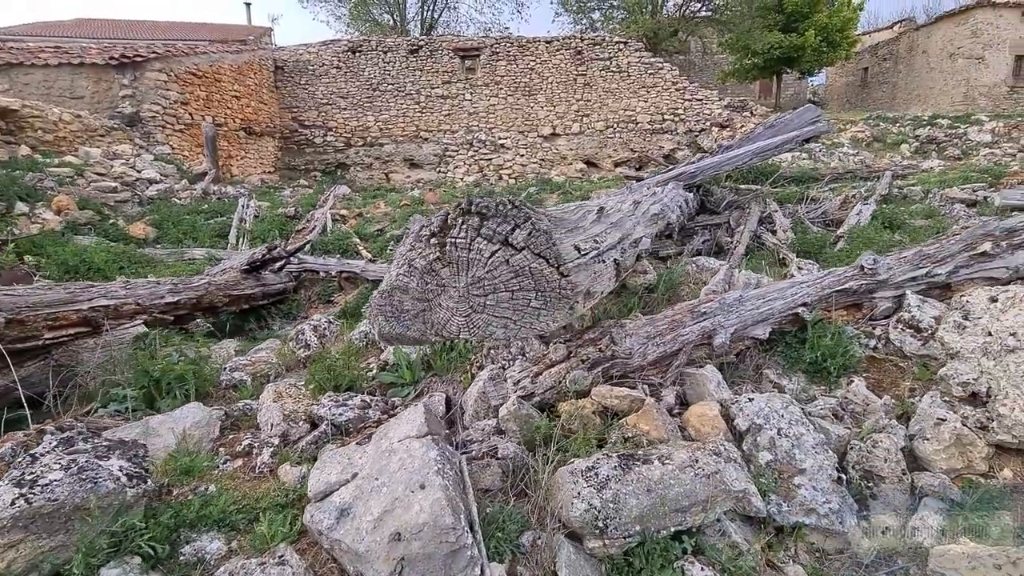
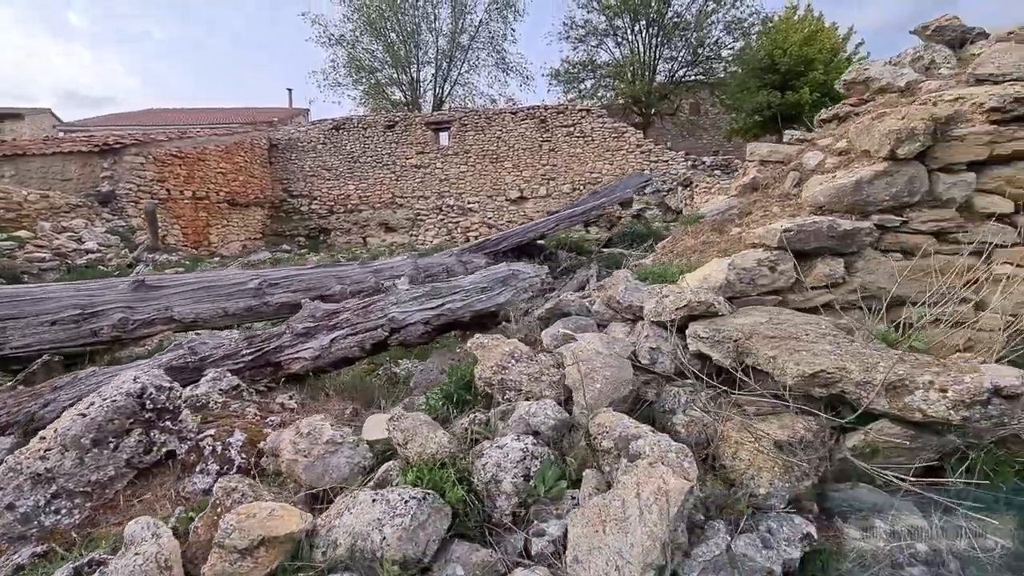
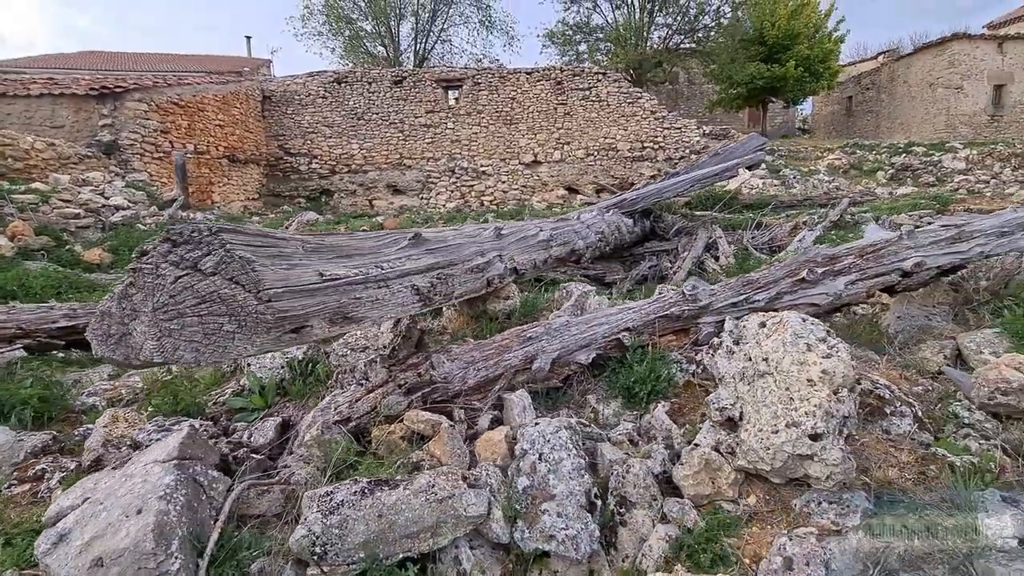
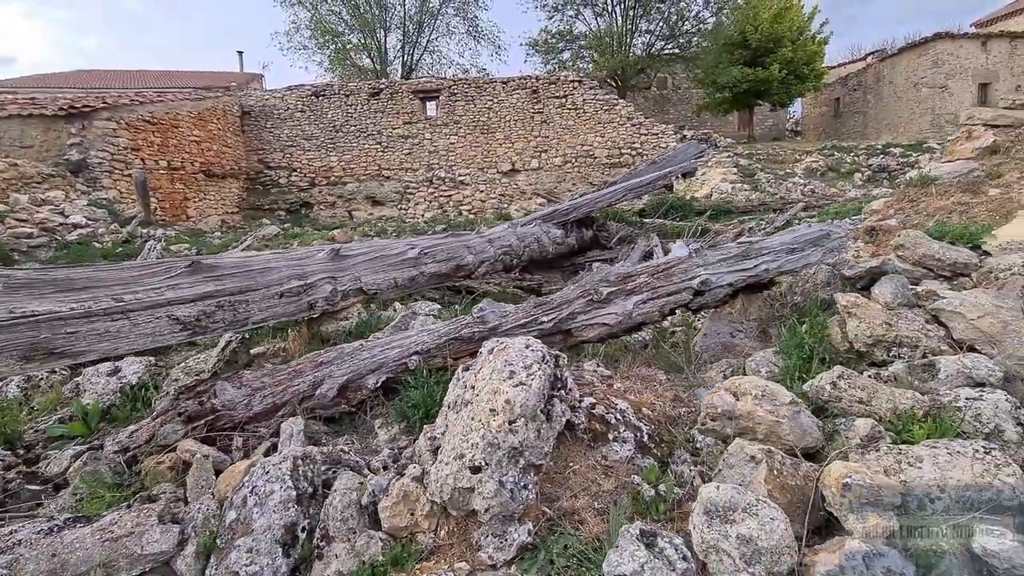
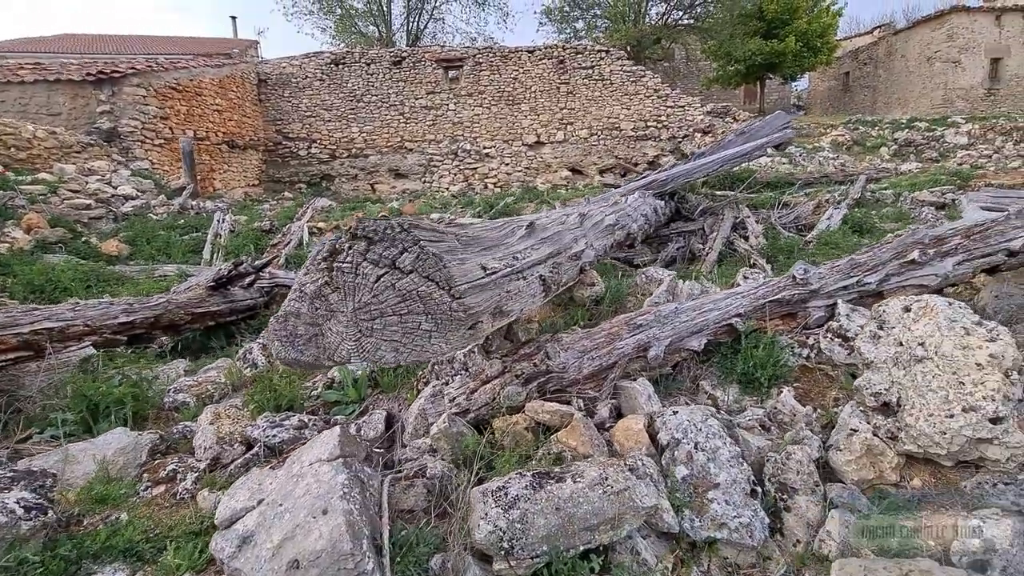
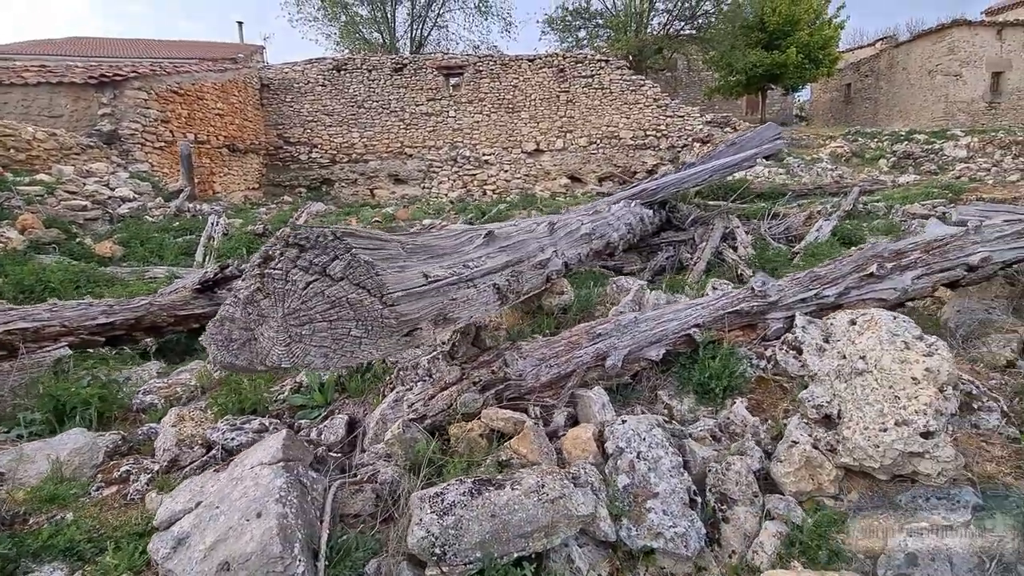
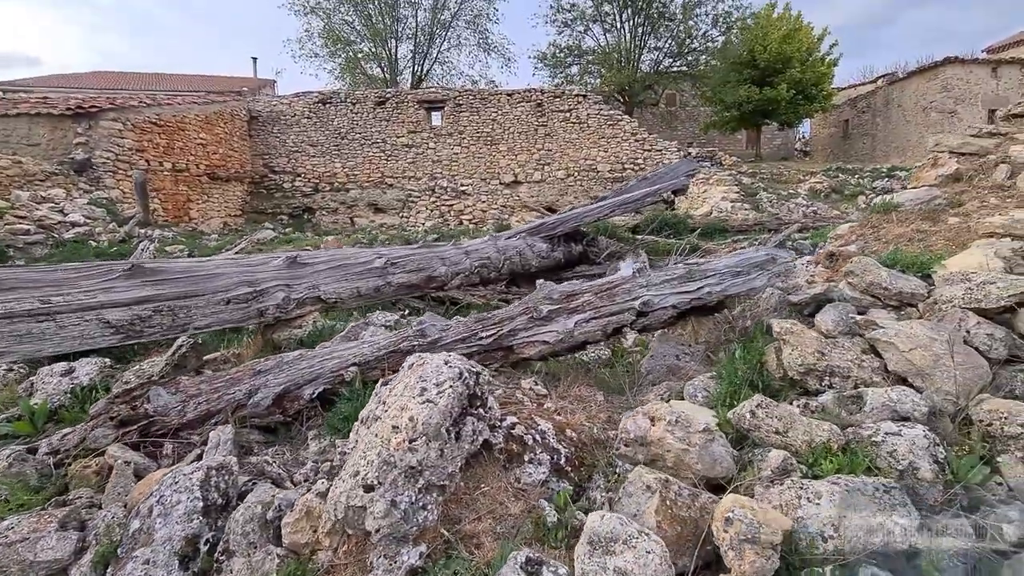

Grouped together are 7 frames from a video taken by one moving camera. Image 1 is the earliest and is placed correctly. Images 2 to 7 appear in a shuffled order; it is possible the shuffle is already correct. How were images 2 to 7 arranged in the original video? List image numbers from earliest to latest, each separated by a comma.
5, 6, 3, 4, 7, 2
